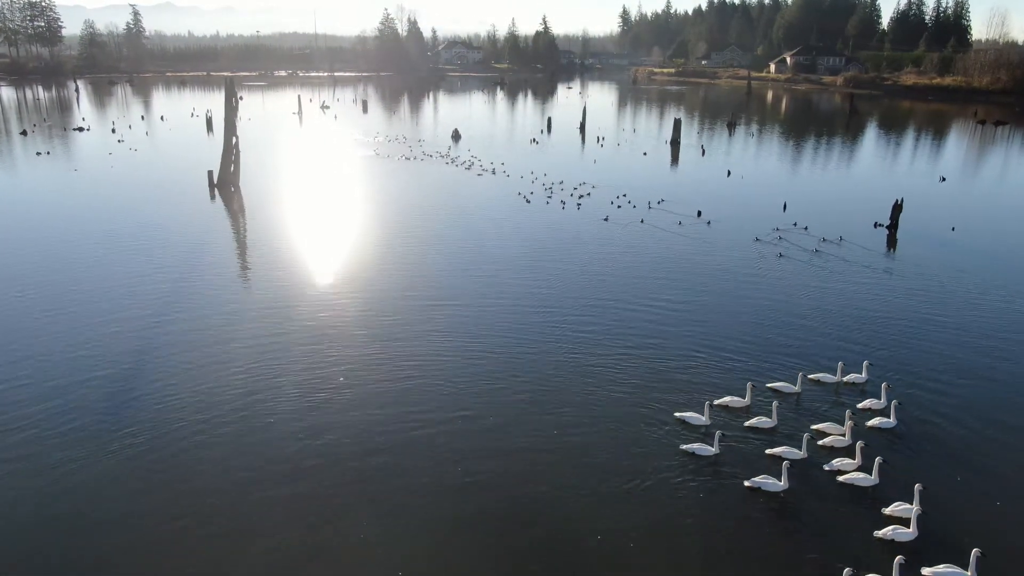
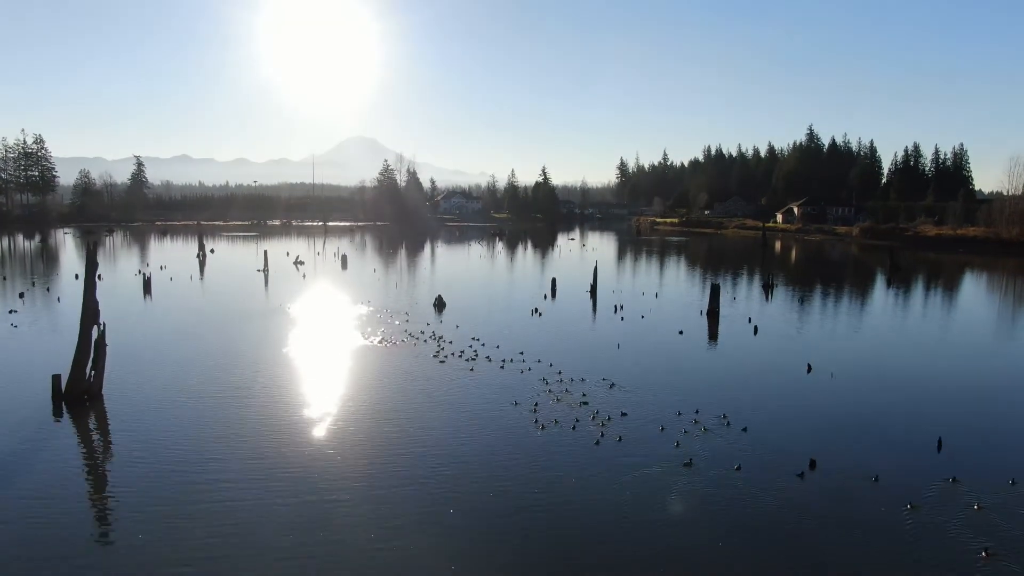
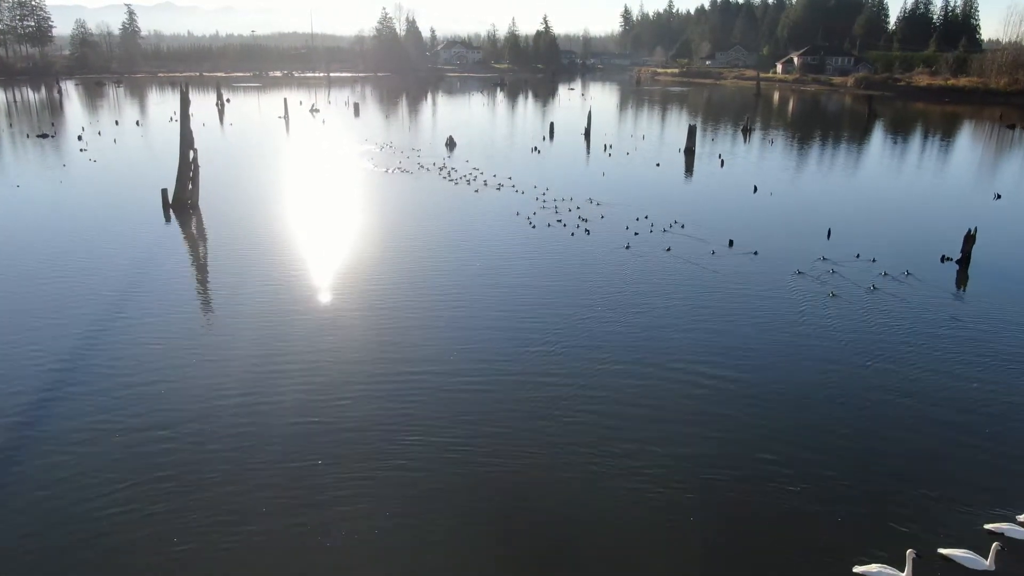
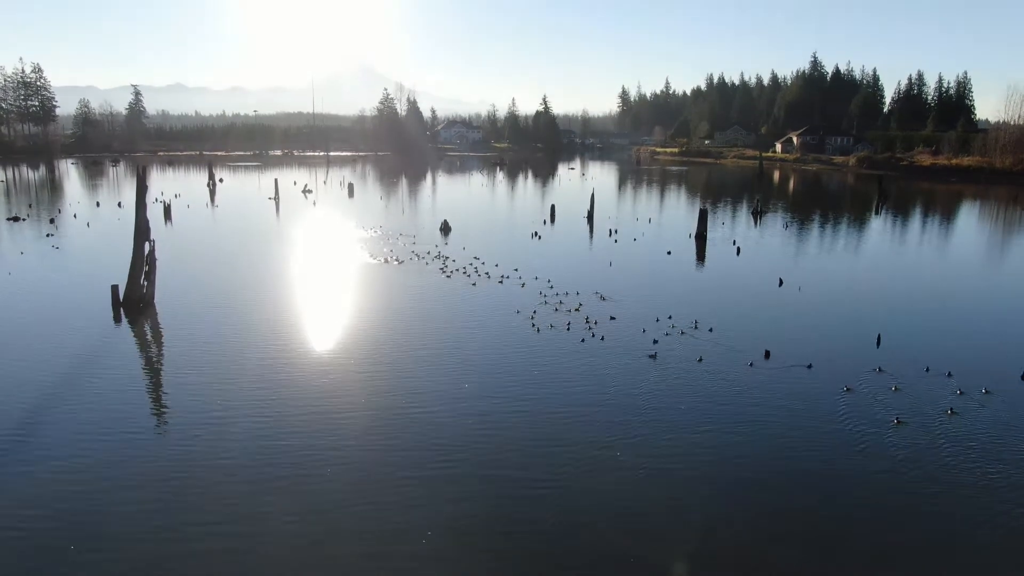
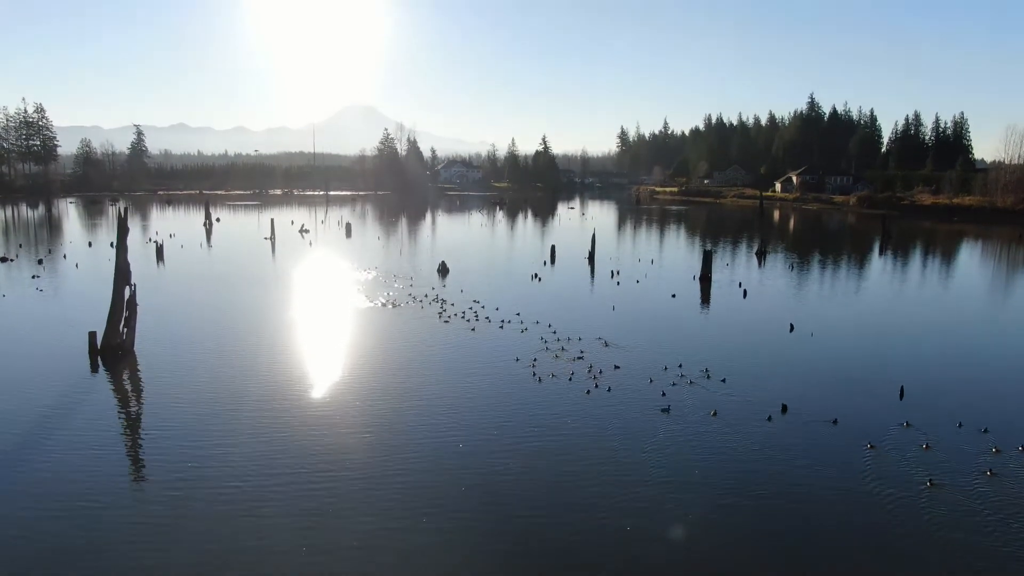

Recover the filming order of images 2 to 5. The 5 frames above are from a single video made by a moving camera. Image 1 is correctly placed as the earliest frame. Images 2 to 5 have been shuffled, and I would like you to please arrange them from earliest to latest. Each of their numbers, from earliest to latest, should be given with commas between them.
3, 4, 5, 2
